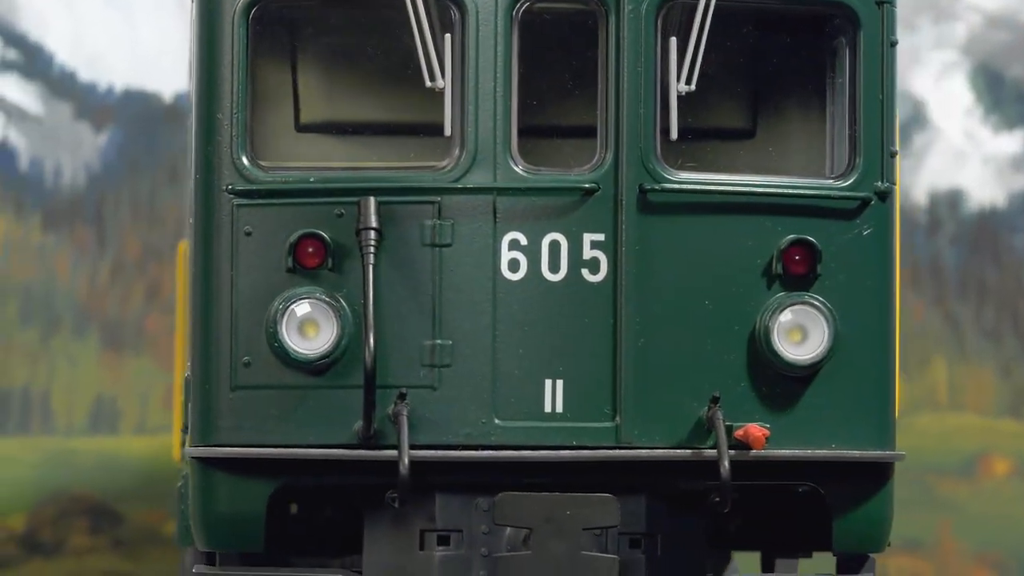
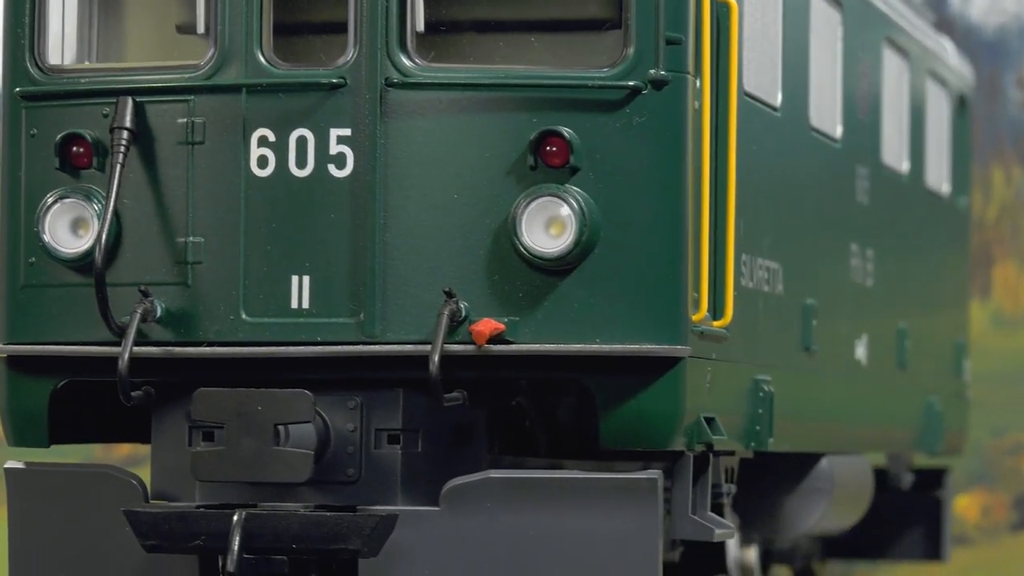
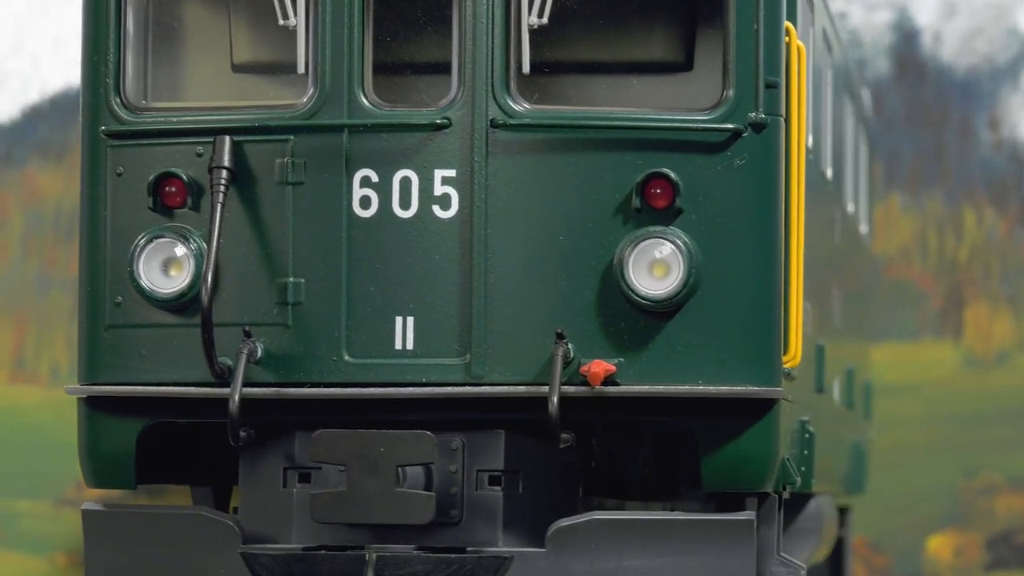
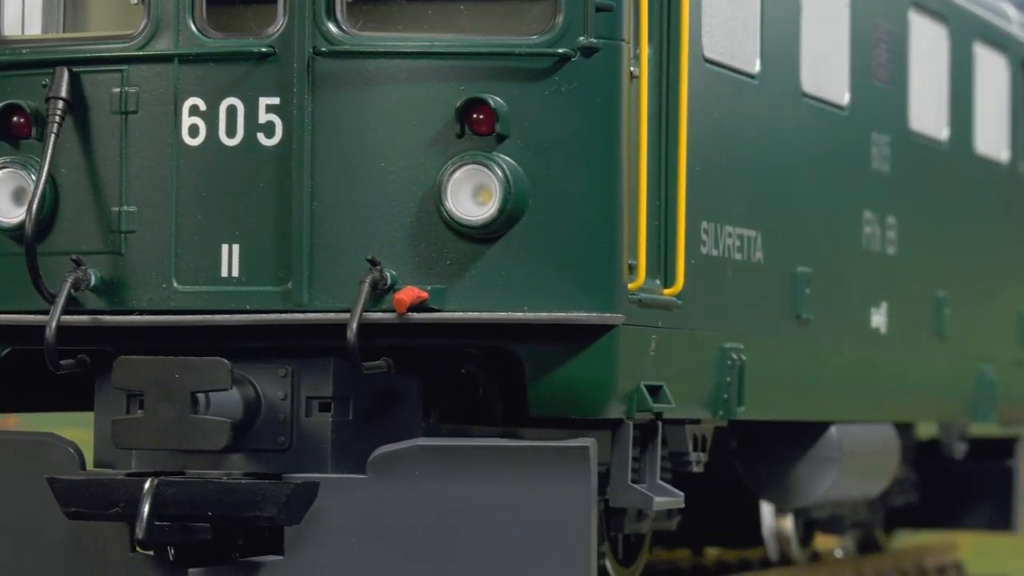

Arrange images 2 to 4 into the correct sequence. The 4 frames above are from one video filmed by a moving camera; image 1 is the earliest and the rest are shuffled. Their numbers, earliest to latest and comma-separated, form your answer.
3, 2, 4
